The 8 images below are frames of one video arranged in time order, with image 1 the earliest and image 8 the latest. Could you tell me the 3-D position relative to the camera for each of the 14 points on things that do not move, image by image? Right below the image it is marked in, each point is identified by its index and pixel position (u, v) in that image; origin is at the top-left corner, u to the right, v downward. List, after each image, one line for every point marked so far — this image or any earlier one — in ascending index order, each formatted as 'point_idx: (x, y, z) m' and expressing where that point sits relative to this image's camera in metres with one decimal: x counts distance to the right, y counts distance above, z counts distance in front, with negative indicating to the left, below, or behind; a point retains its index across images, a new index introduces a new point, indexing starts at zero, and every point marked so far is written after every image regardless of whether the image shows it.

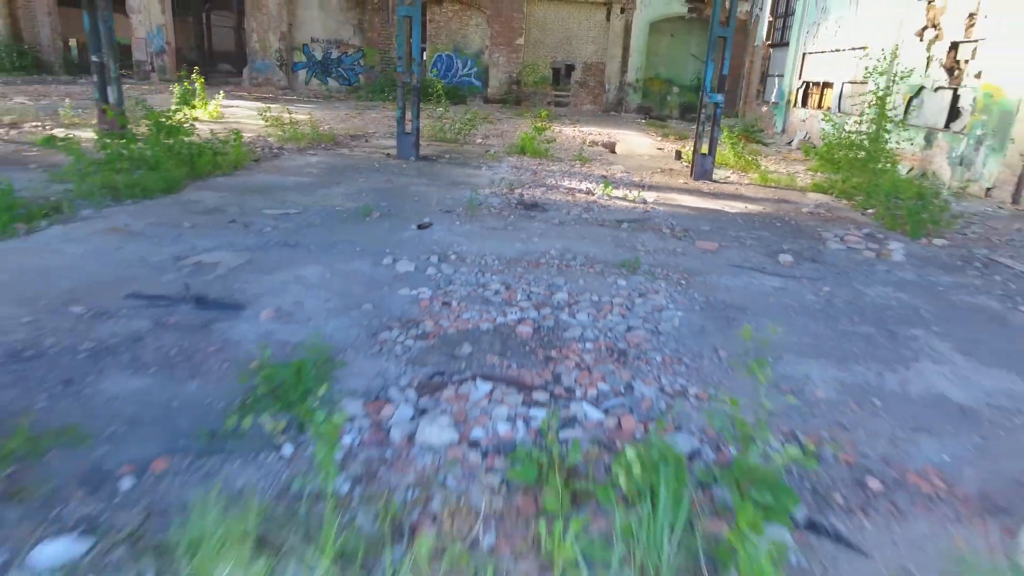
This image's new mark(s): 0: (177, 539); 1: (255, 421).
0: (-0.9, -0.6, +1.6) m
1: (-0.9, -0.5, +2.1) m
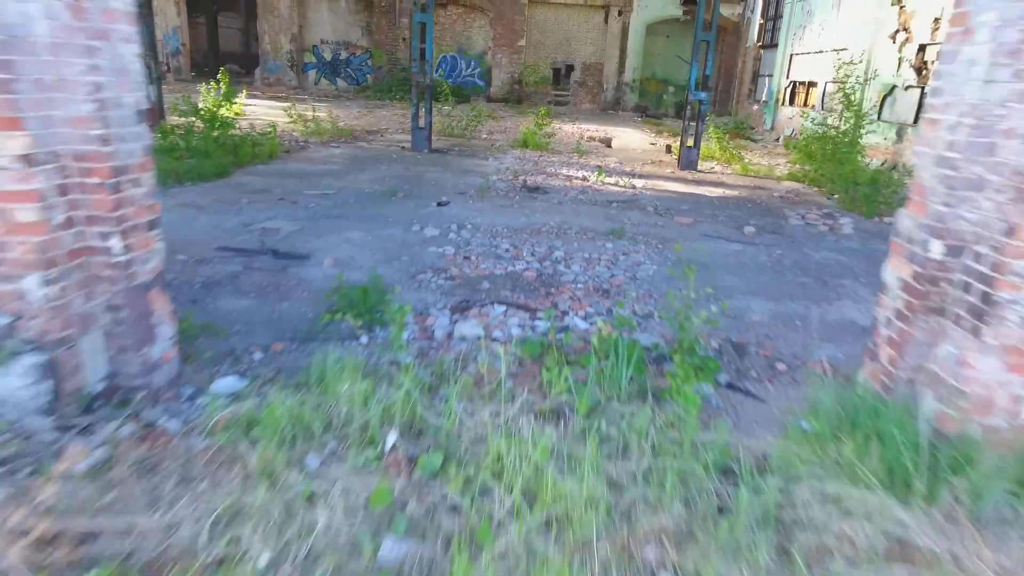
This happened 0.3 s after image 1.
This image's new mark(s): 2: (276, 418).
0: (-0.8, -0.3, +2.4) m
1: (-0.8, -0.2, +2.9) m
2: (-0.8, -0.4, +2.1) m
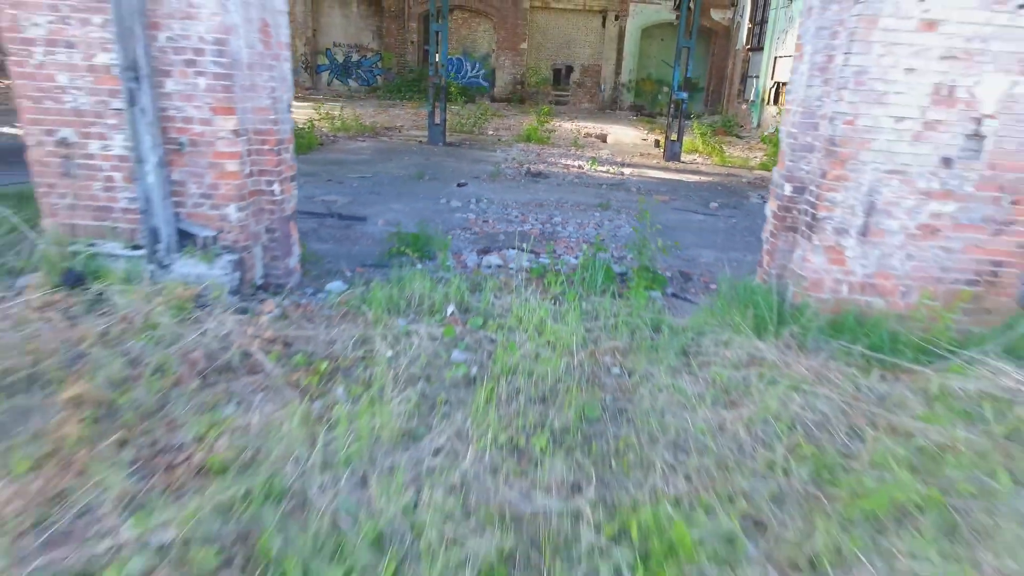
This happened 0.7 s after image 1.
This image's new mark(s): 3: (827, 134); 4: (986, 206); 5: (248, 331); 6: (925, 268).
0: (-0.7, +0.1, +3.6) m
1: (-0.7, +0.2, +4.0) m
2: (-0.7, 0.0, +3.3) m
3: (+1.5, +0.8, +3.1) m
4: (+2.3, +0.4, +3.0) m
5: (-1.2, -0.2, +2.8) m
6: (+2.1, +0.1, +3.2) m
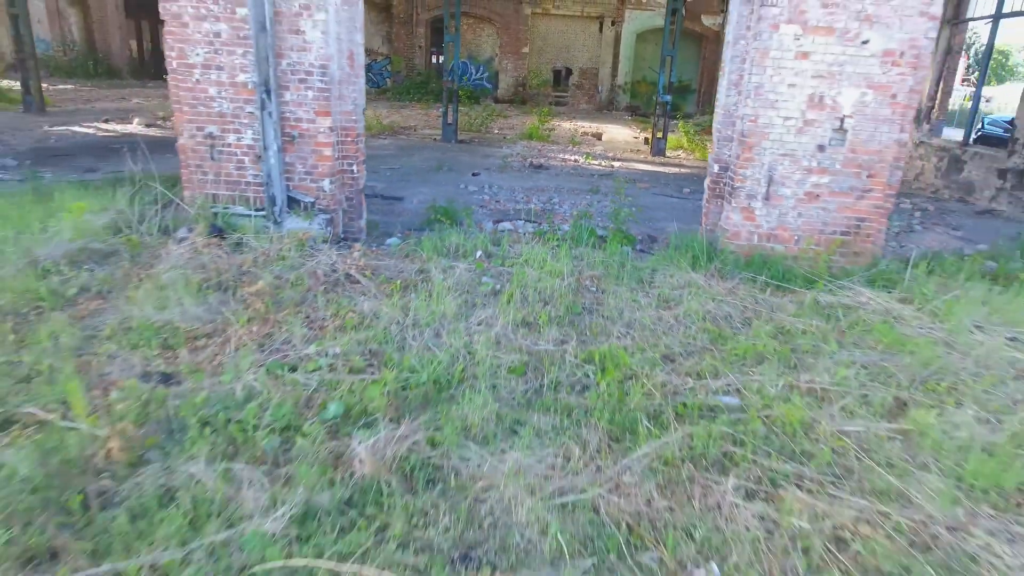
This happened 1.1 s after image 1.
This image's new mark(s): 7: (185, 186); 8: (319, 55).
0: (-0.7, +0.4, +4.8) m
1: (-0.7, +0.6, +5.3) m
2: (-0.6, +0.3, +4.5) m
3: (+1.6, +1.1, +4.4) m
4: (+2.4, +0.8, +4.3) m
5: (-1.1, +0.2, +4.1) m
6: (+2.2, +0.5, +4.4) m
7: (-2.5, +0.8, +4.8) m
8: (-1.3, +1.6, +4.3) m
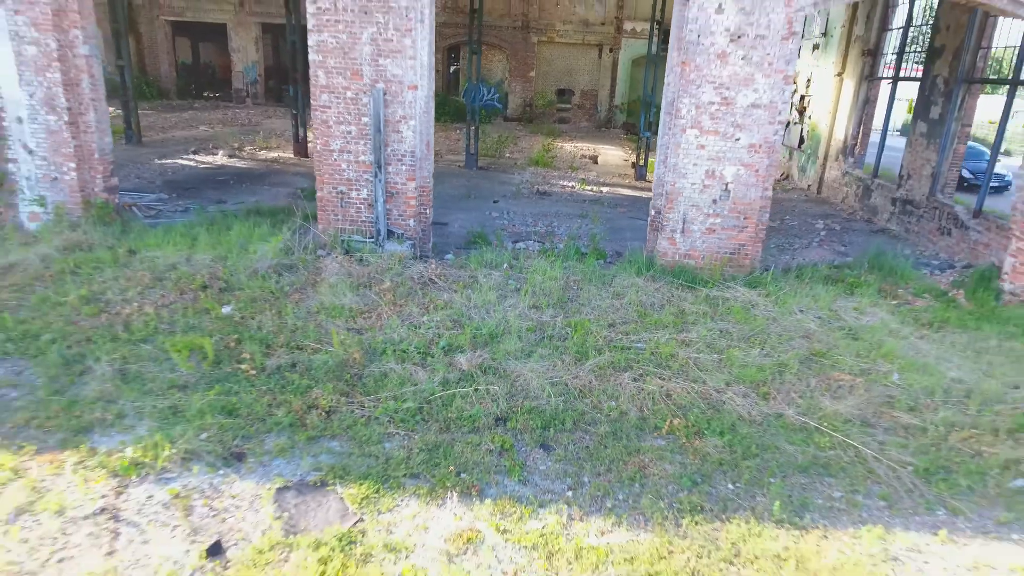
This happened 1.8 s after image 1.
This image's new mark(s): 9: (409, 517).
0: (-0.5, +0.4, +7.5) m
1: (-0.5, +0.6, +8.0) m
2: (-0.5, +0.3, +7.2) m
3: (+1.8, +1.1, +7.0) m
4: (+2.6, +0.8, +7.0) m
5: (-0.9, +0.2, +6.7) m
6: (+2.3, +0.5, +7.1) m
7: (-2.3, +0.8, +7.4) m
8: (-1.2, +1.6, +7.0) m
9: (-0.6, -1.3, +3.4) m
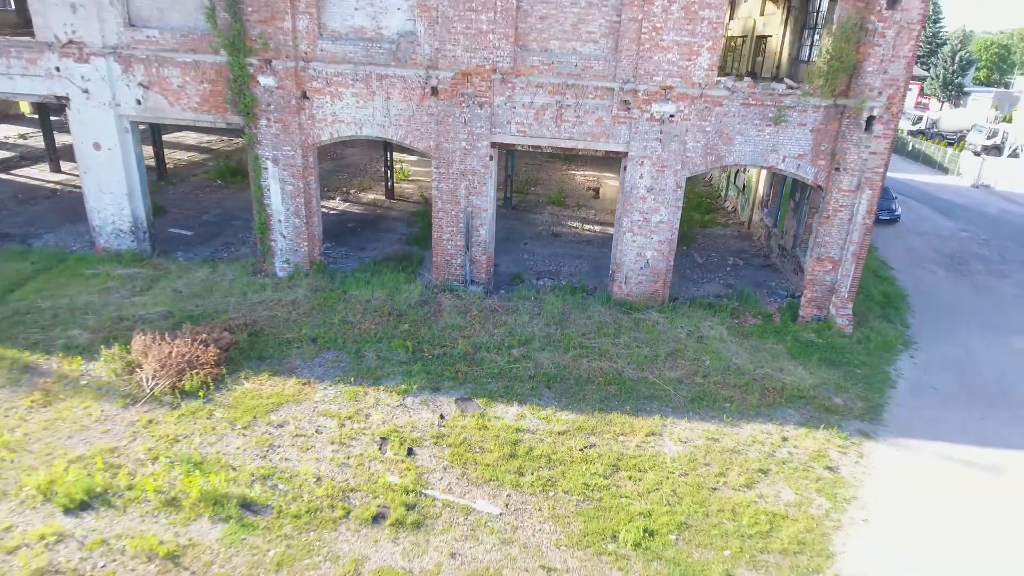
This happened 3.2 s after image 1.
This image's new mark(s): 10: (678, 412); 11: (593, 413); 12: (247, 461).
0: (+0.1, -0.1, +13.9) m
1: (+0.1, +0.1, +14.4) m
2: (+0.1, -0.2, +13.7) m
3: (+2.3, +0.6, +13.3) m
4: (+3.1, +0.2, +13.3) m
5: (-0.4, -0.3, +13.2) m
6: (+2.9, -0.1, +13.4) m
7: (-1.7, +0.3, +13.9) m
8: (-0.6, +1.1, +13.4) m
9: (-0.2, -2.0, +10.0) m
10: (+2.8, -2.1, +10.1) m
11: (+1.4, -2.1, +9.9) m
12: (-3.8, -2.5, +8.6) m
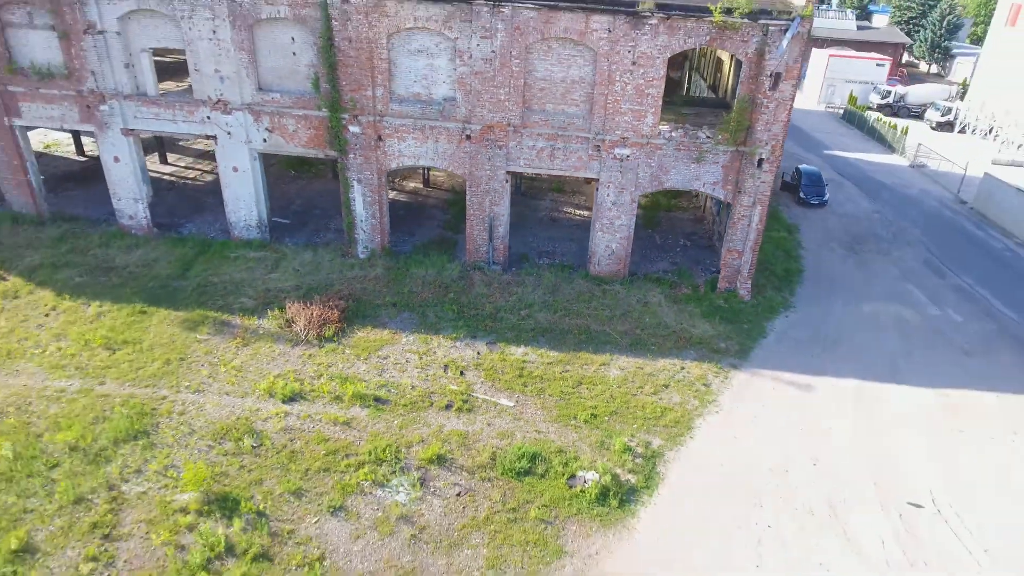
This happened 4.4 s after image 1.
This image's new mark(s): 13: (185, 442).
0: (+0.4, +0.7, +20.2) m
1: (+0.4, +0.9, +20.7) m
2: (+0.4, +0.5, +20.0) m
3: (+2.6, +1.2, +19.5) m
4: (+3.4, +0.9, +19.5) m
5: (-0.1, +0.3, +19.6) m
6: (+3.2, +0.6, +19.7) m
7: (-1.4, +1.0, +20.2) m
8: (-0.3, +1.8, +19.6) m
9: (+0.1, -1.7, +16.5) m
10: (+3.1, -1.8, +16.6) m
11: (+1.6, -1.8, +16.5) m
12: (-3.6, -2.3, +15.2) m
13: (-7.2, -3.4, +13.1) m
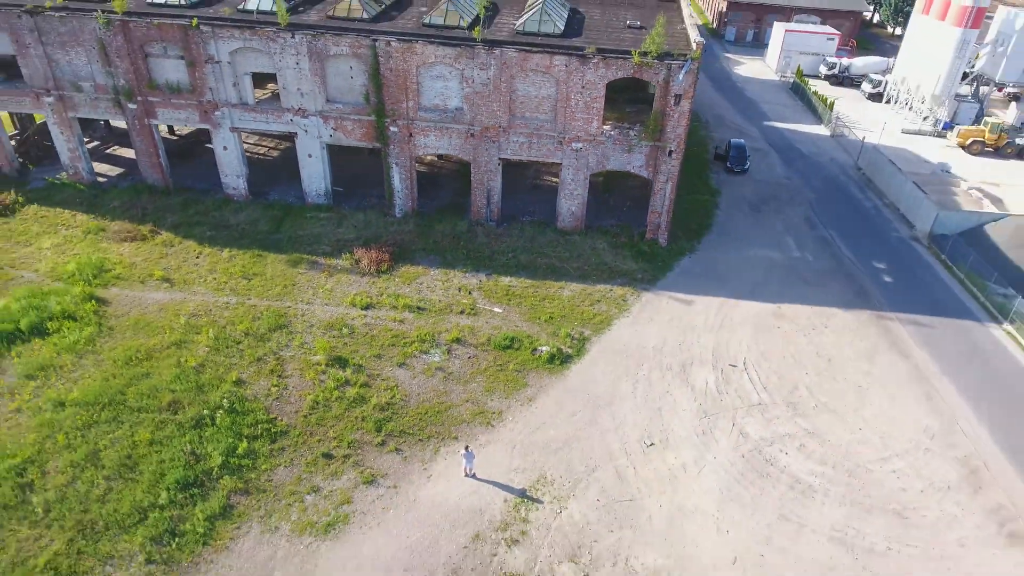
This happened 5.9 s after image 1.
0: (0.0, +3.1, +29.0) m
1: (0.0, +3.4, +29.5) m
2: (0.0, +3.0, +28.8) m
3: (+2.2, +3.6, +28.3) m
4: (+3.0, +3.3, +28.2) m
5: (-0.5, +2.7, +28.4) m
6: (+2.8, +3.0, +28.4) m
7: (-1.8, +3.5, +29.0) m
8: (-0.8, +4.2, +28.2) m
9: (-0.4, +0.4, +25.5) m
10: (+2.6, +0.4, +25.6) m
11: (+1.2, +0.3, +25.5) m
12: (-4.0, -0.3, +24.3) m
13: (-7.7, -1.6, +22.4) m
